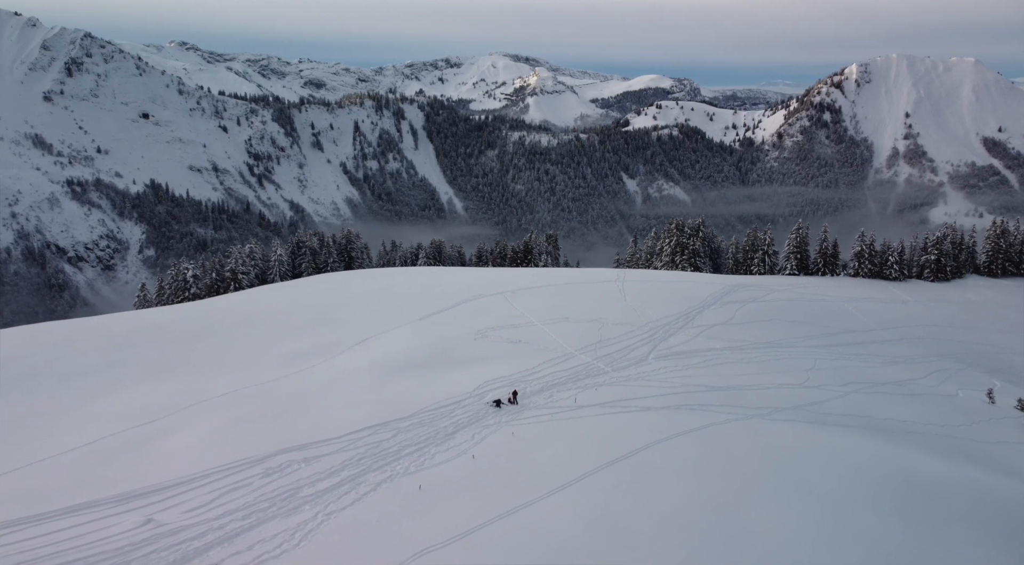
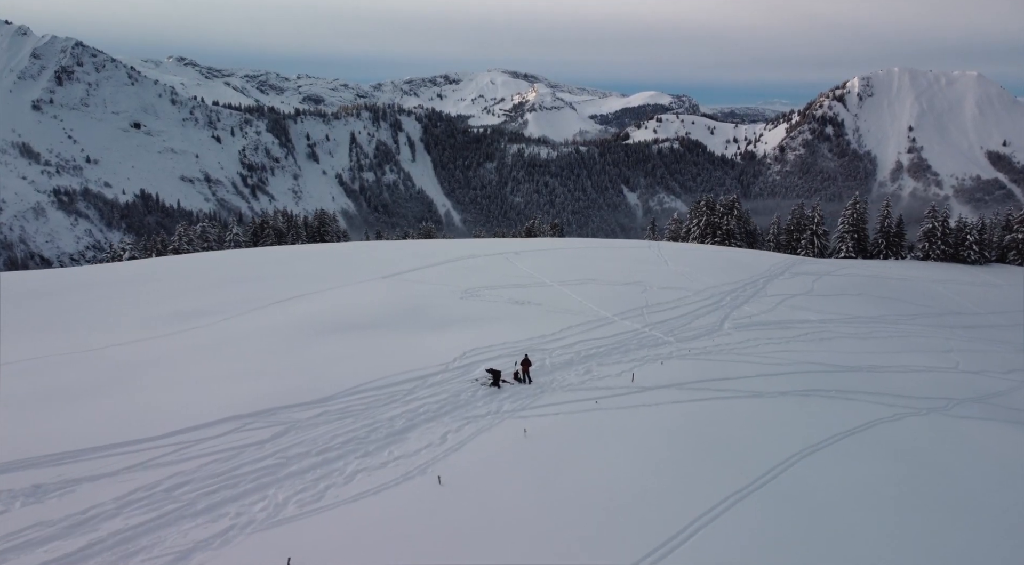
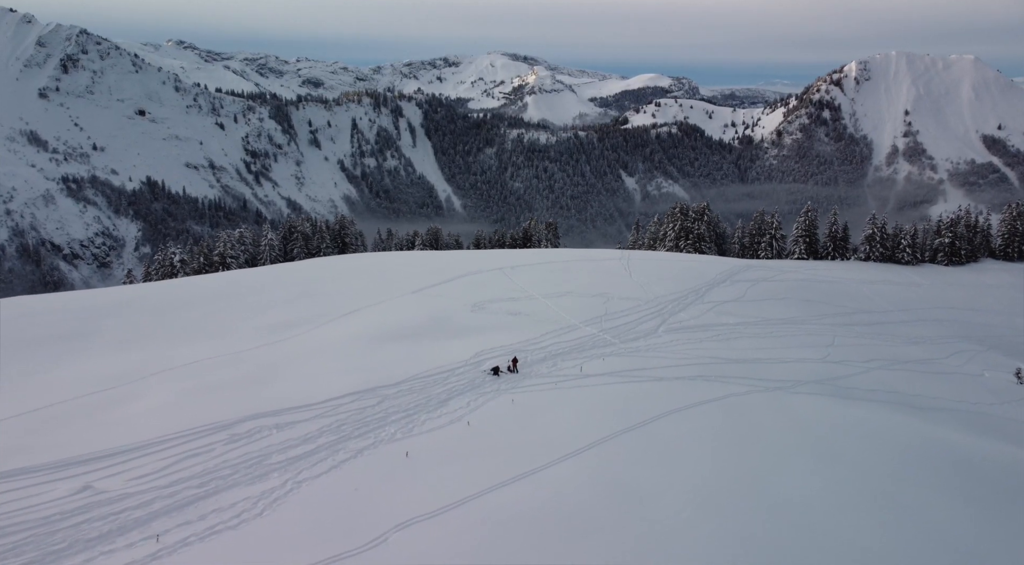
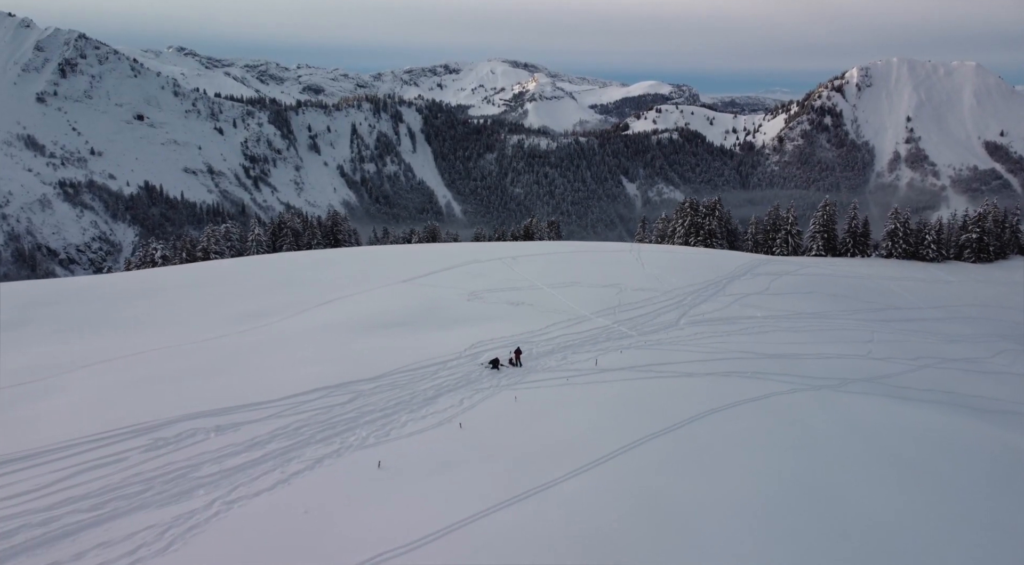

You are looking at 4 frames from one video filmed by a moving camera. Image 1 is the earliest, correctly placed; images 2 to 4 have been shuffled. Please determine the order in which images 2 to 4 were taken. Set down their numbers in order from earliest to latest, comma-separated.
3, 4, 2
